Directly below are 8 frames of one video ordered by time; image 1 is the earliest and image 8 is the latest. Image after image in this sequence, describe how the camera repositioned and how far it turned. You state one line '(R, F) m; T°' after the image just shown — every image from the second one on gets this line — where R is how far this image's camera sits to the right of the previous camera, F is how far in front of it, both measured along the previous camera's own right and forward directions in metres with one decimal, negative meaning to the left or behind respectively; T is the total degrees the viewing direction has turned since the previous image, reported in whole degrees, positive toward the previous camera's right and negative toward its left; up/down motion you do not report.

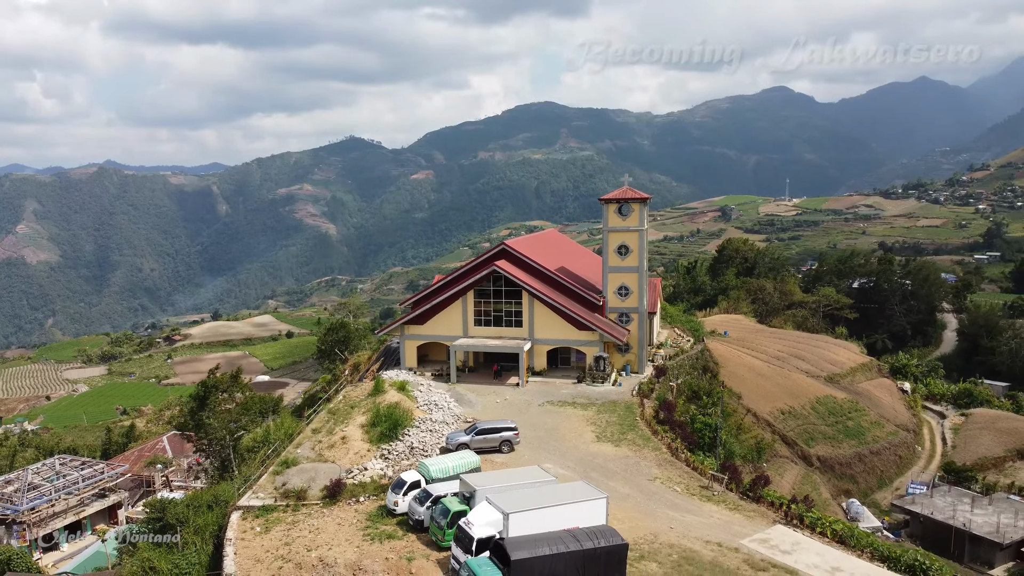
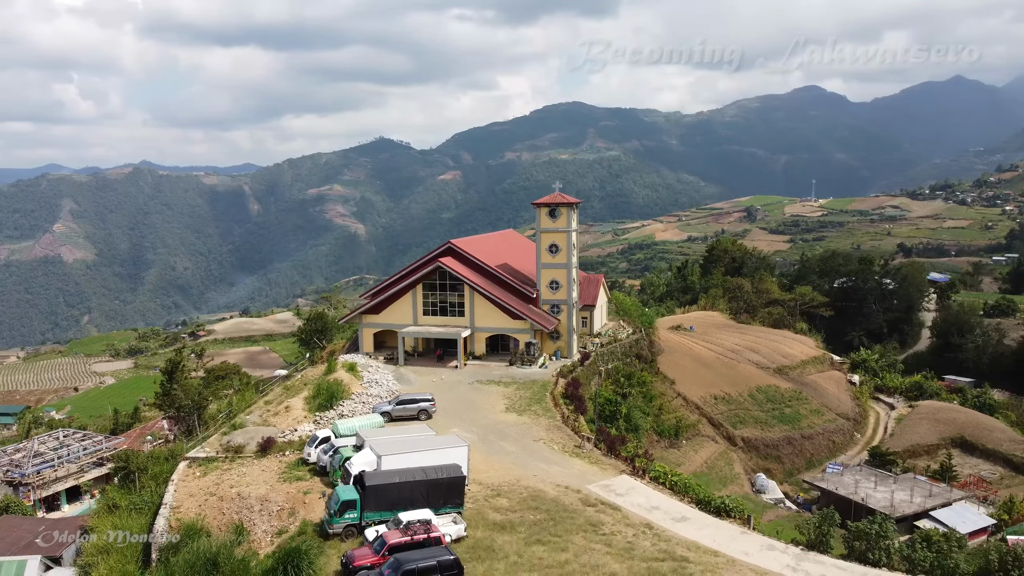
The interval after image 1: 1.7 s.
(+3.3, -3.4) m; -2°
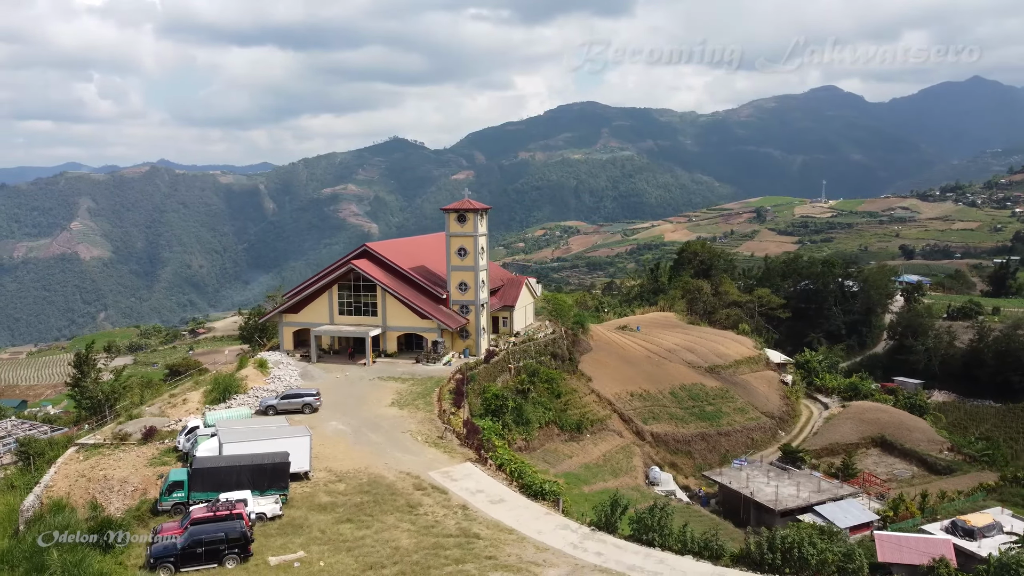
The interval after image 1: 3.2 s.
(+4.3, -1.6) m; -1°
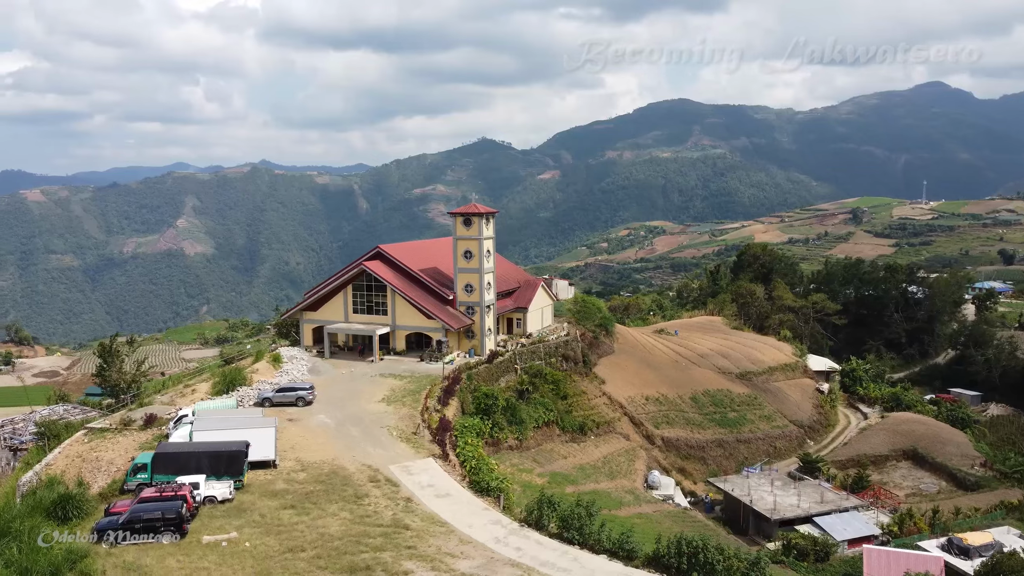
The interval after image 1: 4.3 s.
(+3.4, -0.6) m; -6°
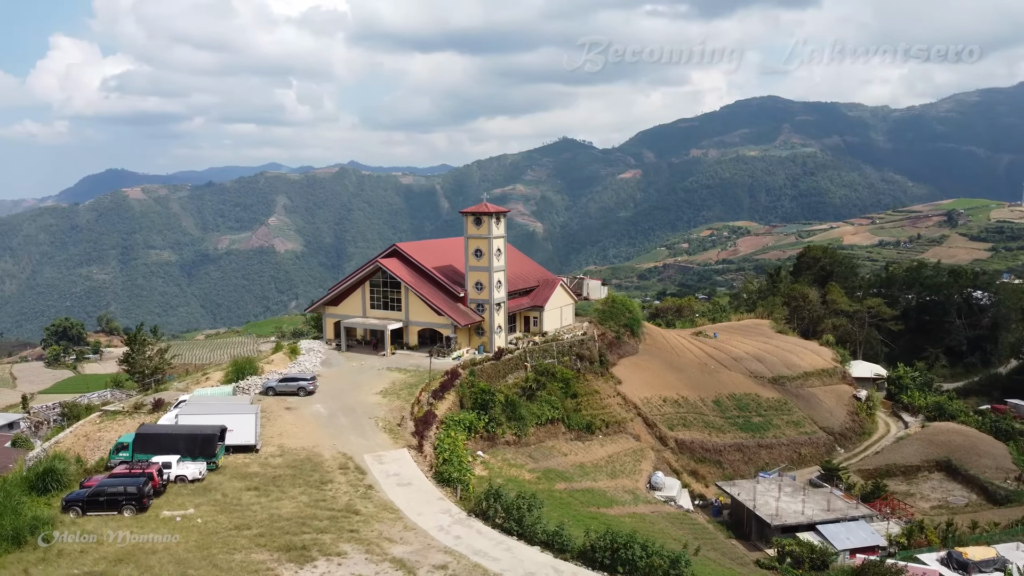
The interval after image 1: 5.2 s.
(+3.0, -0.4) m; -6°
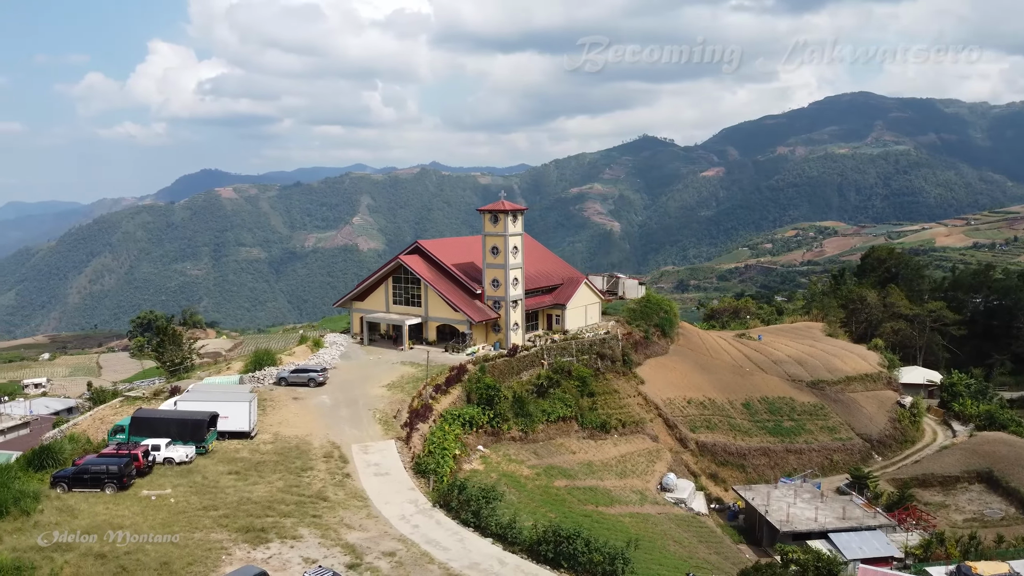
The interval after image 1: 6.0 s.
(+2.7, -0.1) m; -6°
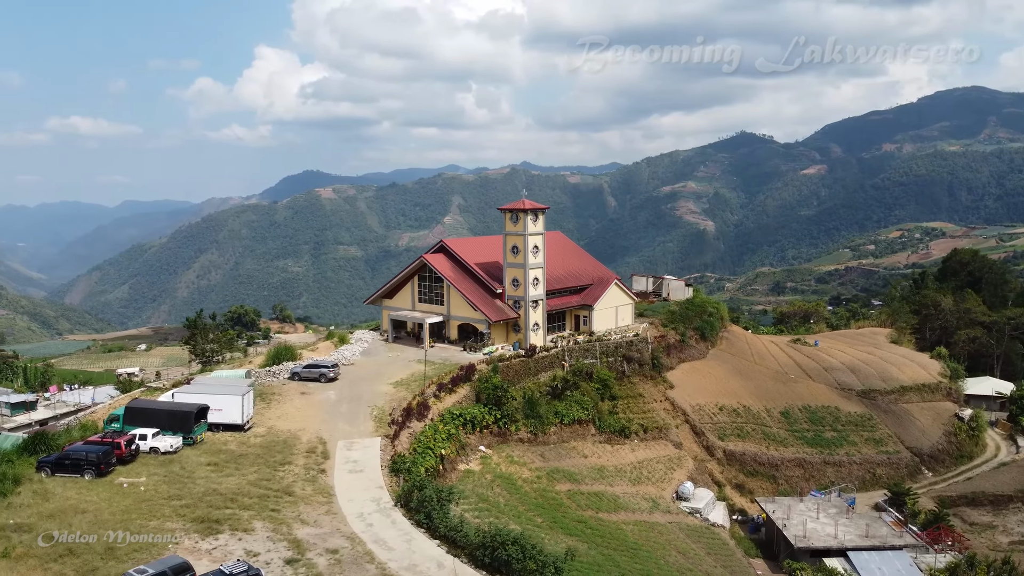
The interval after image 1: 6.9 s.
(+3.0, +0.4) m; -7°
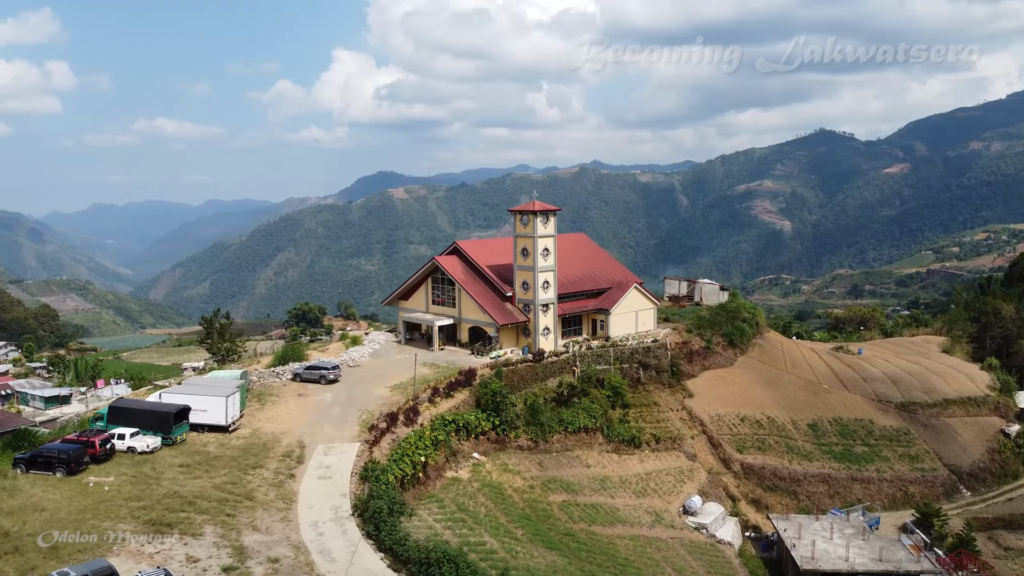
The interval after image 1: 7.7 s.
(+2.5, +0.7) m; -5°
